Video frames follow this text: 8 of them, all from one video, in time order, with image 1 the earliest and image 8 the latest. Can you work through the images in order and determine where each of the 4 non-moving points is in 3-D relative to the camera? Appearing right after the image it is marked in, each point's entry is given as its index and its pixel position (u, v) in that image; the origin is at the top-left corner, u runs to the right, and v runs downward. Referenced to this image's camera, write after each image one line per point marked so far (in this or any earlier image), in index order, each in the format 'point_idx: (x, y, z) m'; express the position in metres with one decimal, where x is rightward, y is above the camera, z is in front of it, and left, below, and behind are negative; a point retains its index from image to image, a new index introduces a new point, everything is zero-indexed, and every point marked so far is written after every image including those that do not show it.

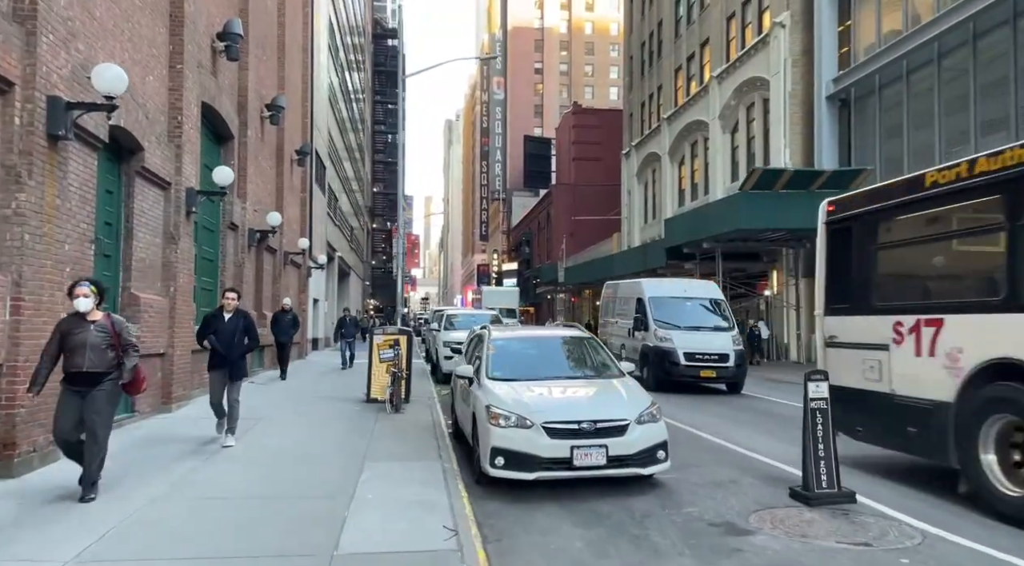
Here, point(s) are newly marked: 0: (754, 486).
0: (+2.3, -1.9, +6.3) m
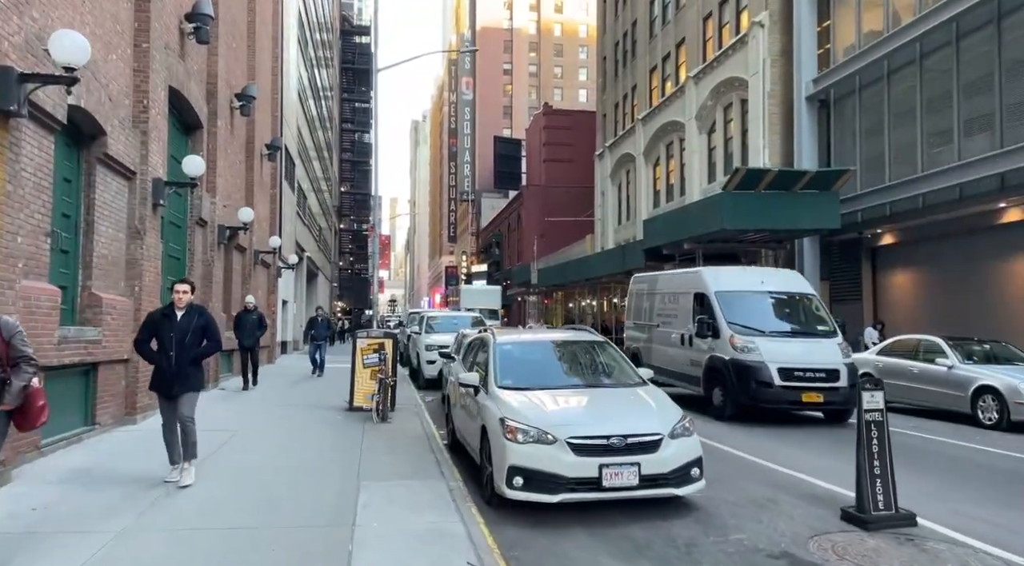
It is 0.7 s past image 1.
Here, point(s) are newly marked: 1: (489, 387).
0: (+2.4, -1.9, +5.8) m
1: (-0.2, -1.0, +6.8) m
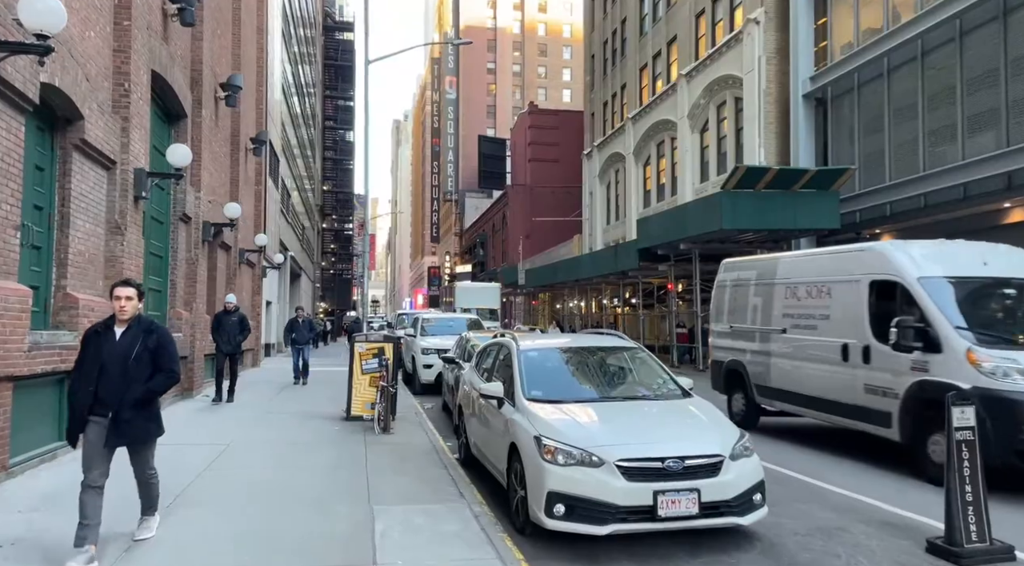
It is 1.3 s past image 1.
0: (+2.7, -1.9, +5.2) m
1: (0.0, -1.1, +6.1) m
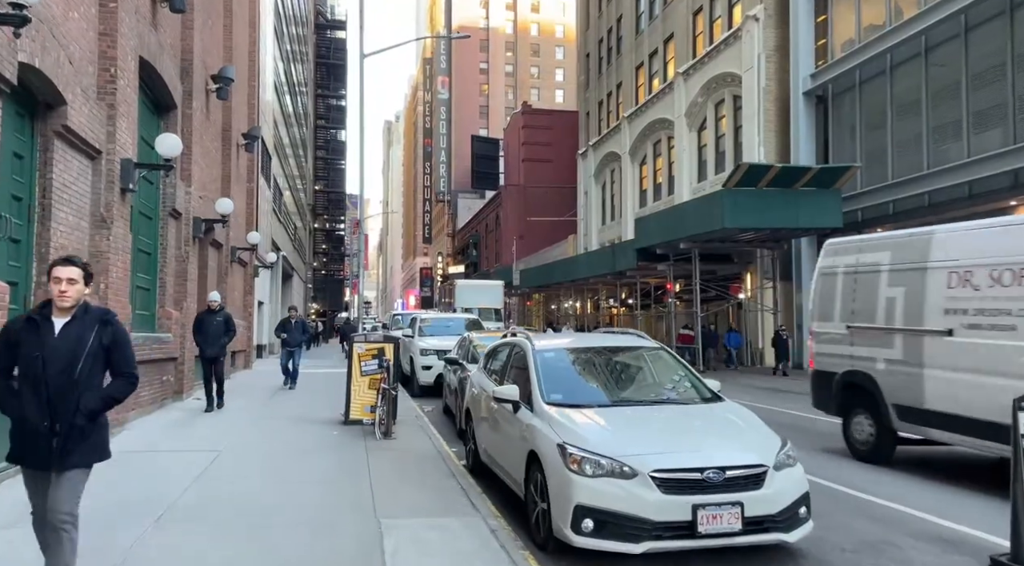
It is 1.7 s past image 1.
0: (+2.9, -1.9, +4.8) m
1: (+0.2, -1.0, +5.6) m
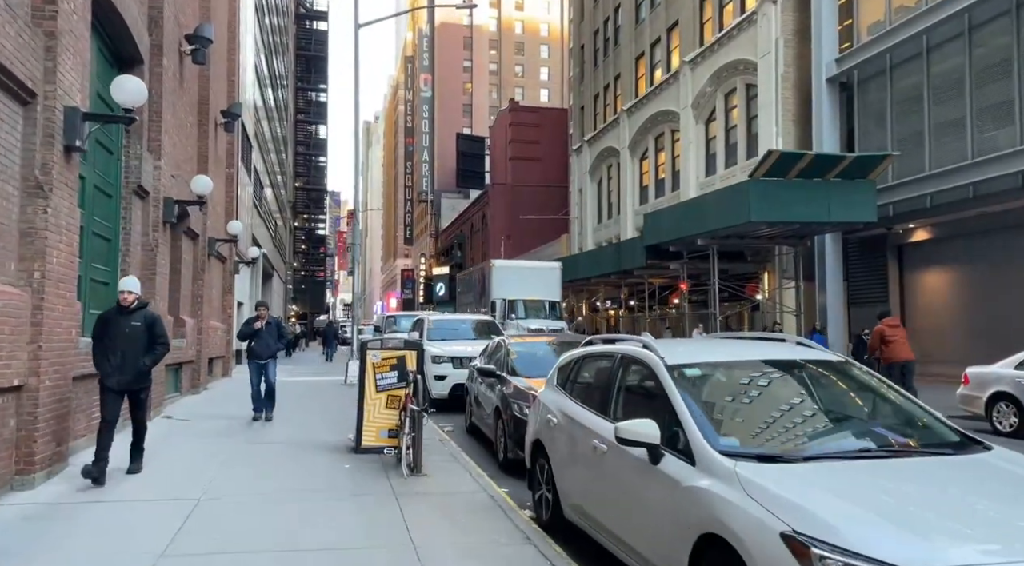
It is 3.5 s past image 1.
0: (+3.7, -1.8, +2.8) m
1: (+1.0, -0.9, +3.6) m
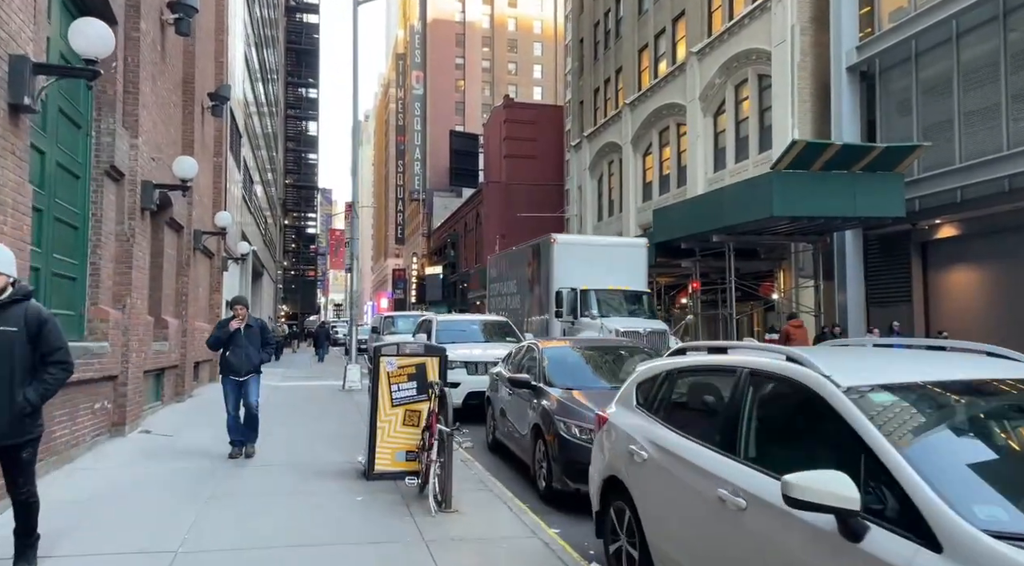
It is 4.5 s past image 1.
0: (+4.2, -1.7, +1.6) m
1: (+1.5, -0.8, +2.4) m
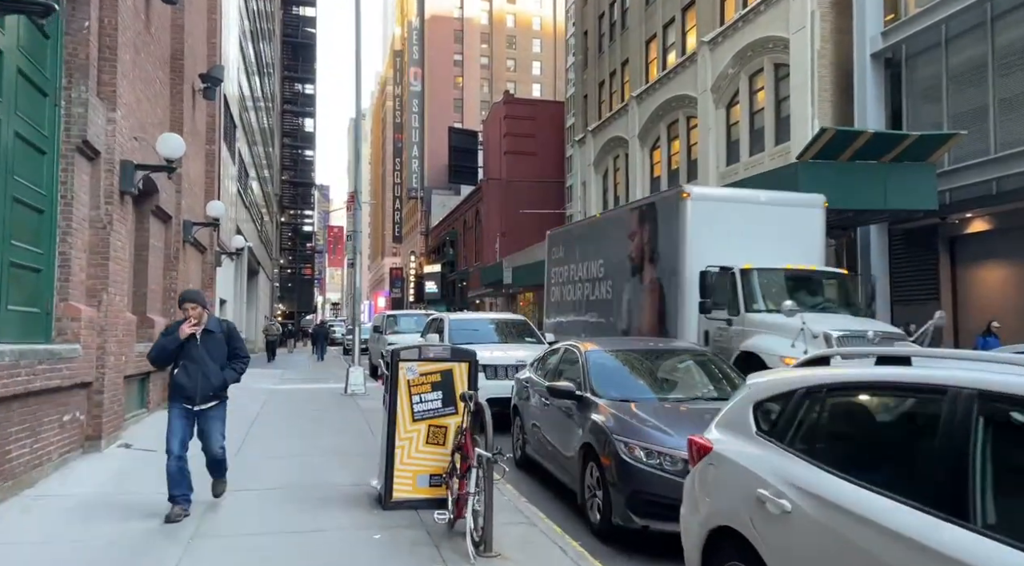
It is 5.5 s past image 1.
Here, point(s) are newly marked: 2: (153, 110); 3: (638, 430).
0: (+4.6, -1.6, +0.6) m
1: (+1.8, -0.8, +1.3) m
2: (-5.6, +2.7, +10.7) m
3: (+1.0, -1.1, +5.1) m
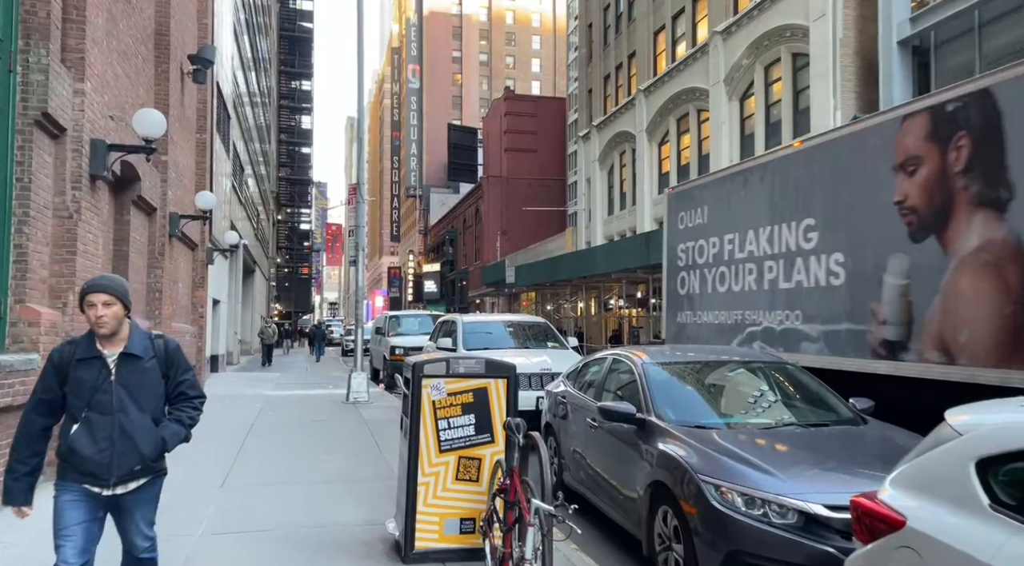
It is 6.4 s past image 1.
0: (+5.0, -1.6, -0.5) m
1: (+2.2, -0.8, +0.2) m
2: (-5.3, +2.7, +9.6) m
3: (+1.3, -1.1, +4.0) m
